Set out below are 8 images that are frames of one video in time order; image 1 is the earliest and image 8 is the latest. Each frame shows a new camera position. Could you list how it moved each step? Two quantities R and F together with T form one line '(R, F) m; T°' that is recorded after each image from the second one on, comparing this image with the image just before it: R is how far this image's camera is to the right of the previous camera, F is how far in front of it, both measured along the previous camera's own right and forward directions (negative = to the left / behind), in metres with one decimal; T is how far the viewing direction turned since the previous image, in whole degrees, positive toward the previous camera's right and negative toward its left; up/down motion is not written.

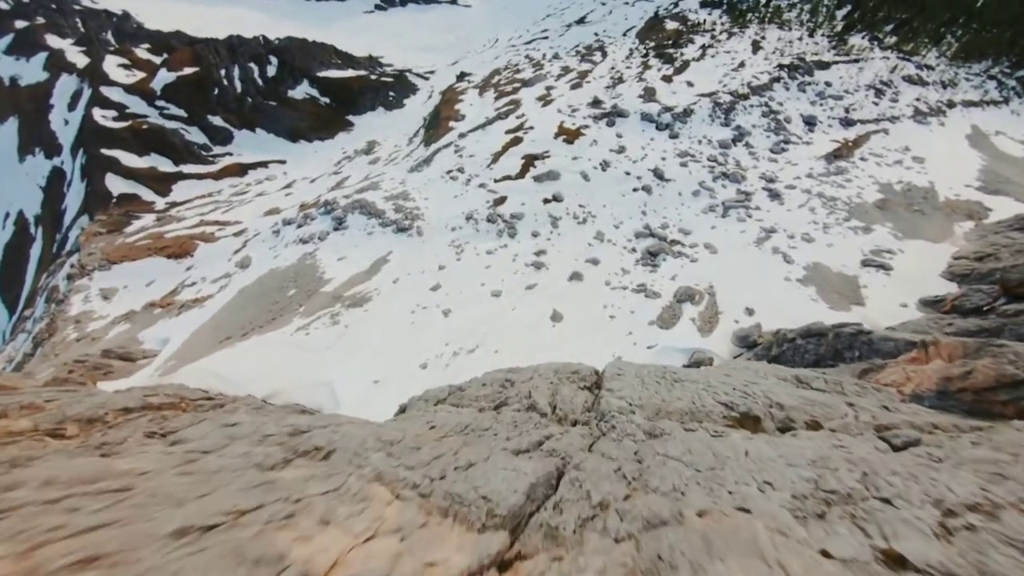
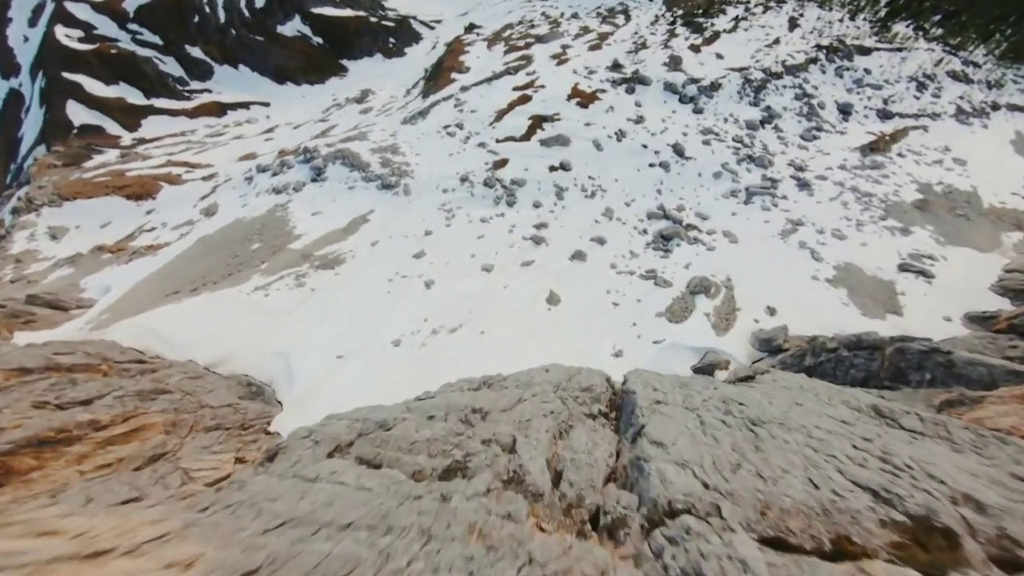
(+0.1, +2.1) m; +1°
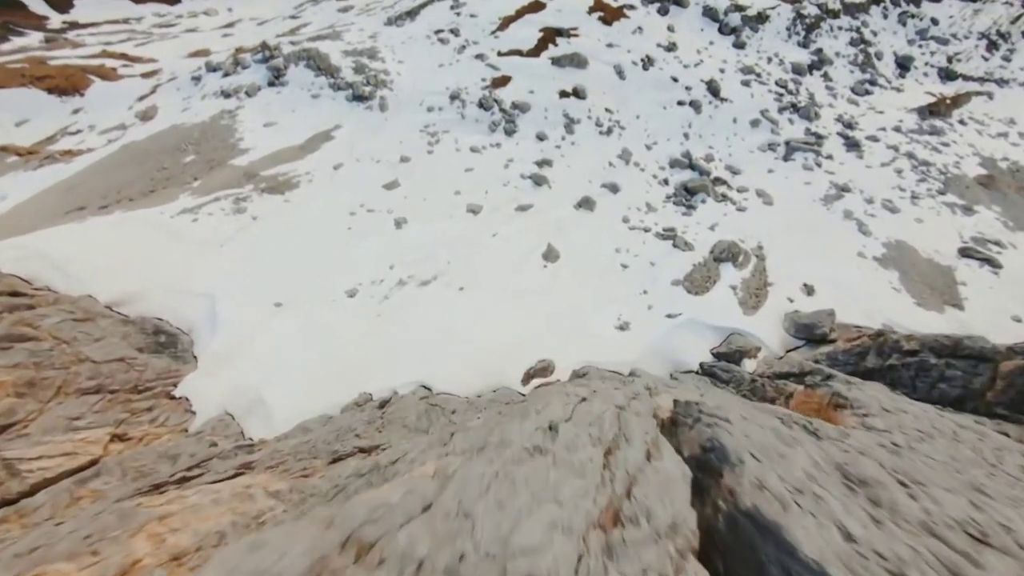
(+0.1, +2.7) m; +2°
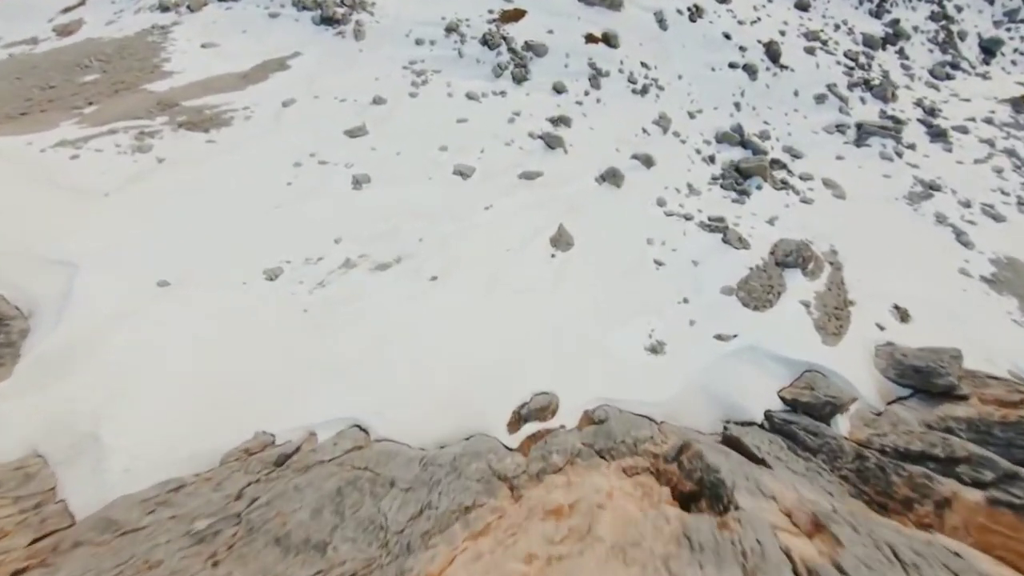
(+0.1, +3.2) m; 0°
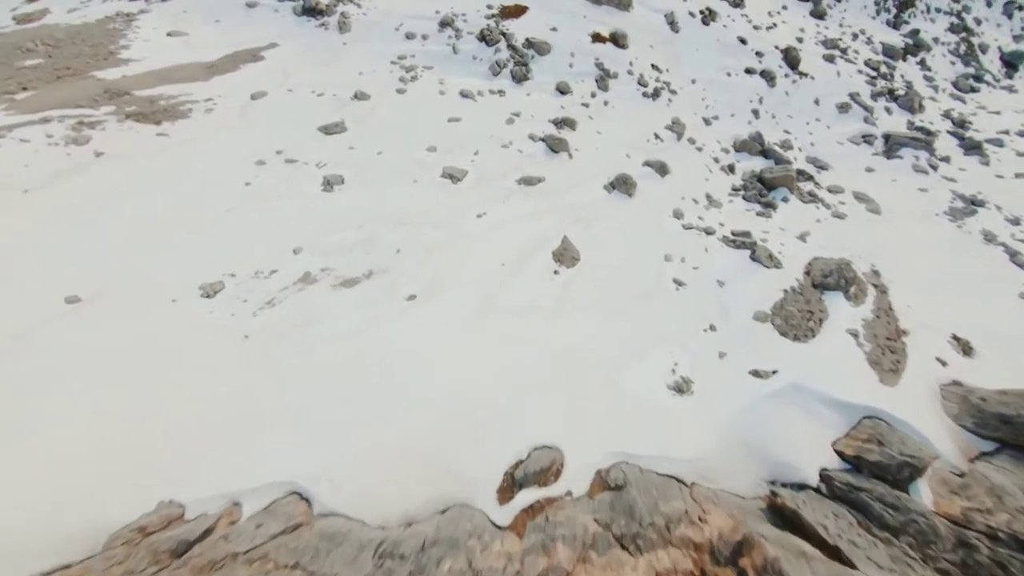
(+0.1, +1.4) m; 0°
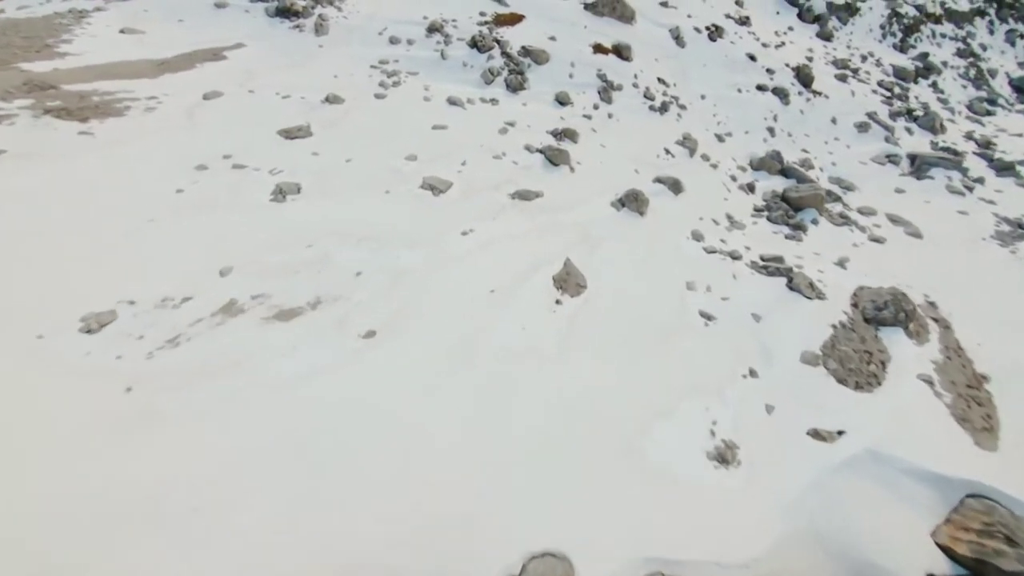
(+0.1, +1.5) m; +1°
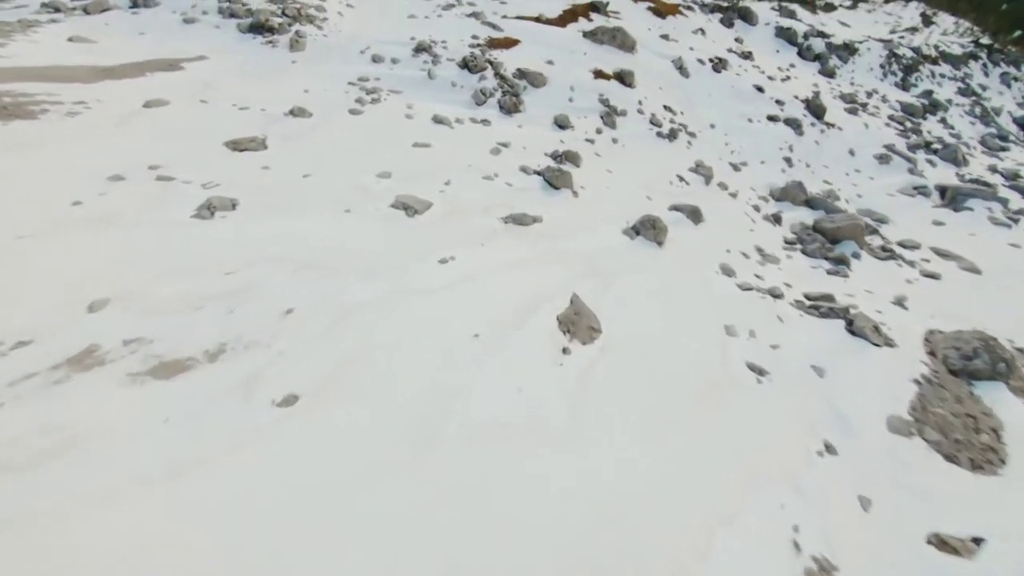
(+0.1, +1.5) m; 0°
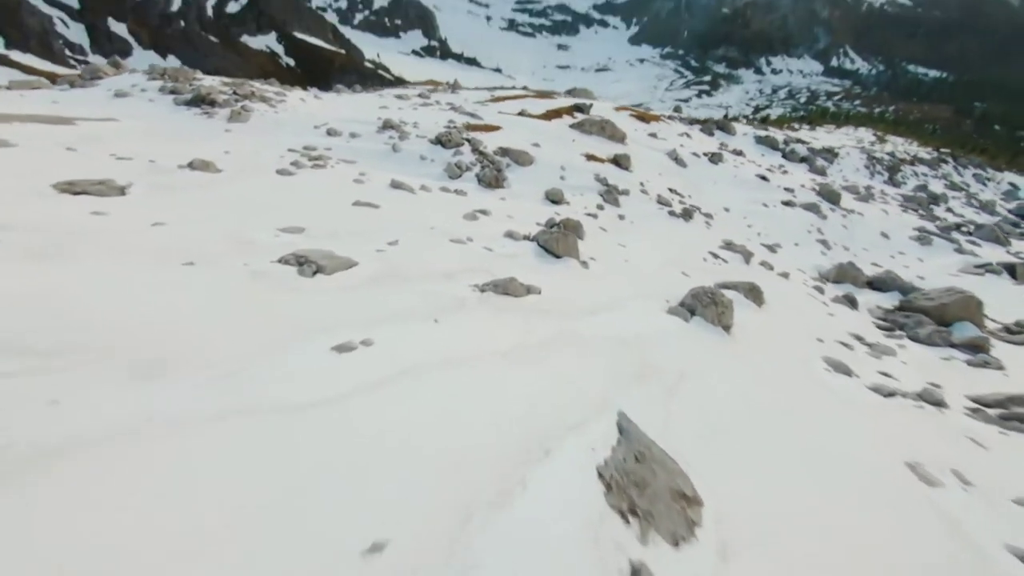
(+0.1, +2.6) m; +2°
